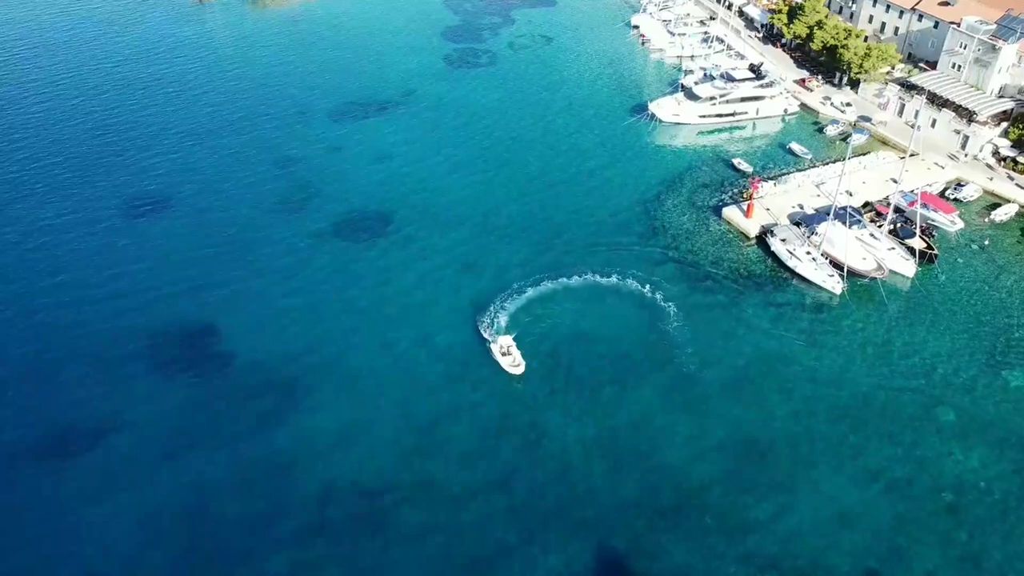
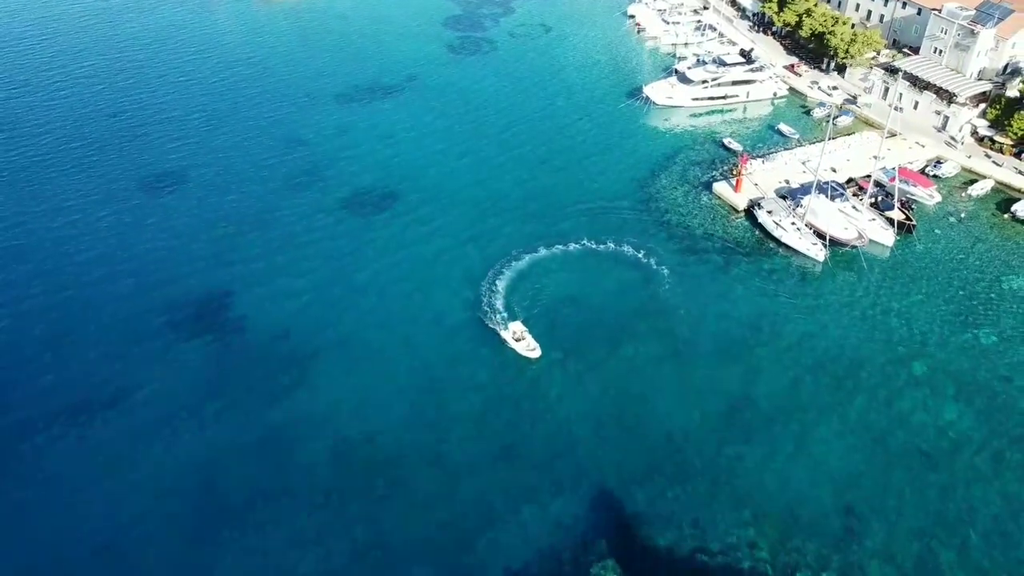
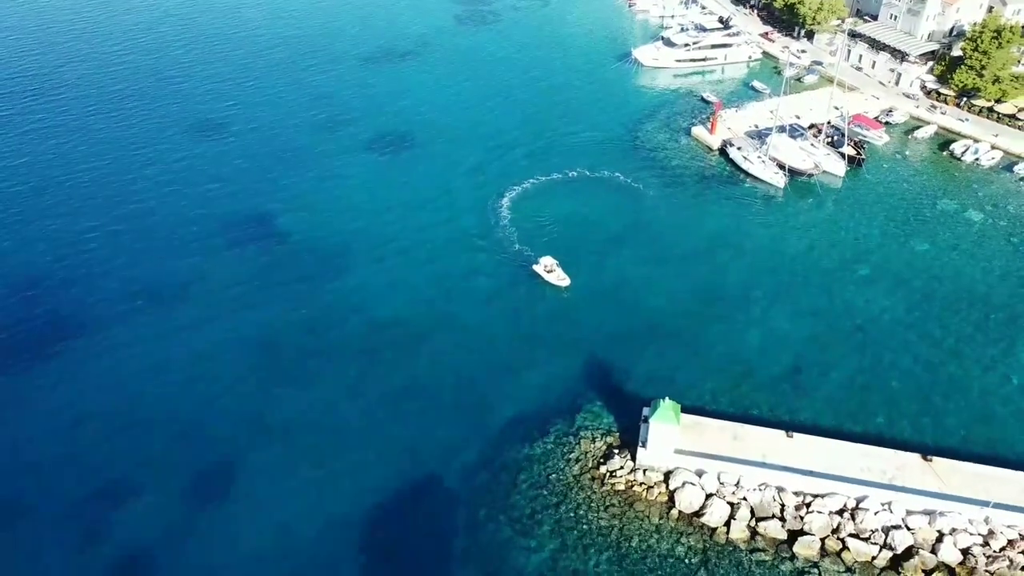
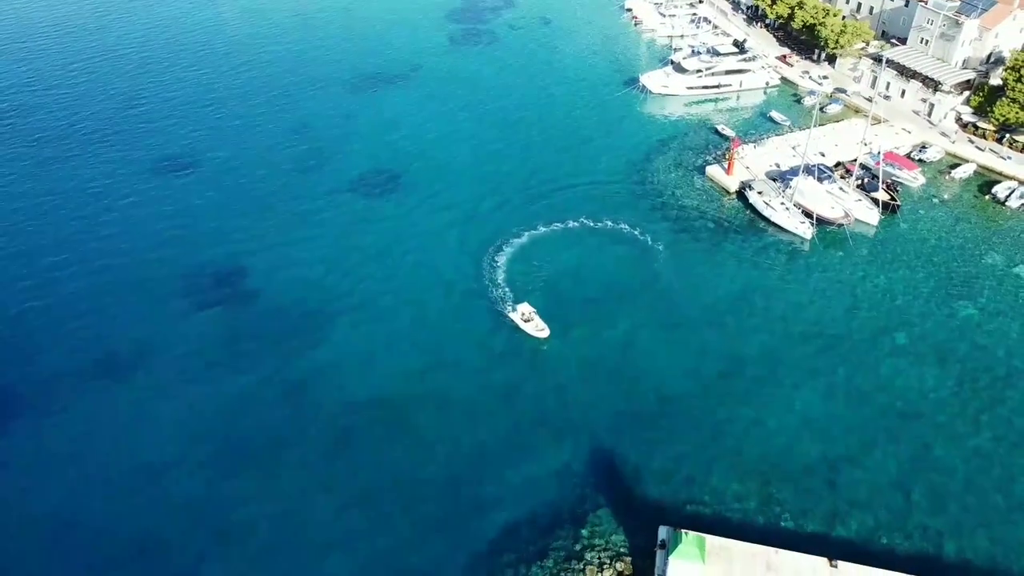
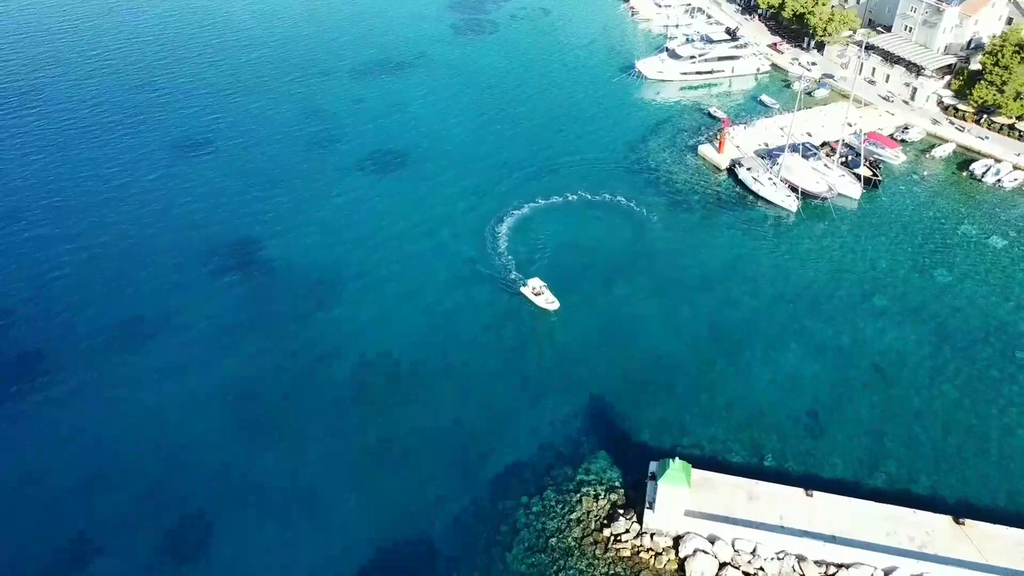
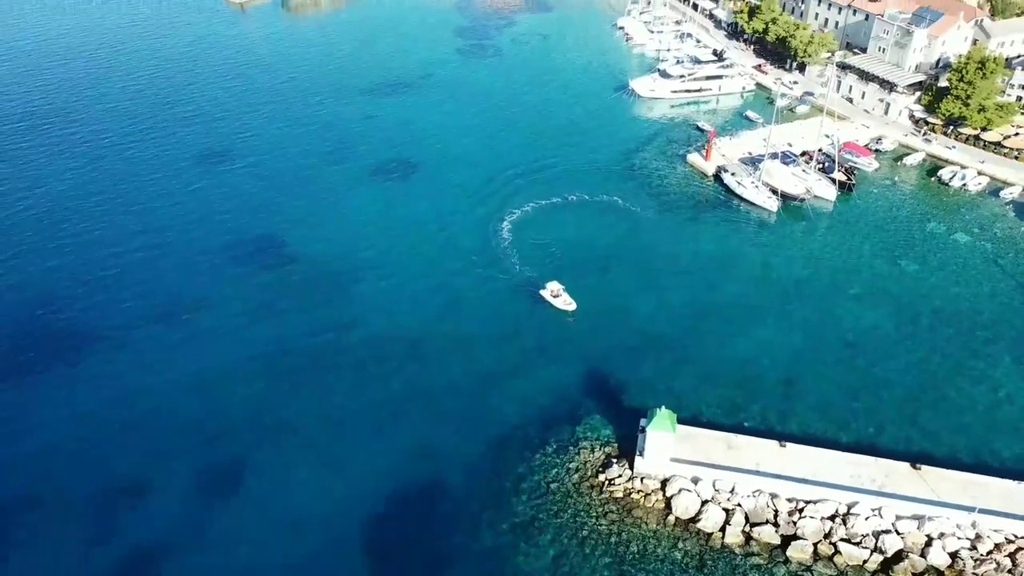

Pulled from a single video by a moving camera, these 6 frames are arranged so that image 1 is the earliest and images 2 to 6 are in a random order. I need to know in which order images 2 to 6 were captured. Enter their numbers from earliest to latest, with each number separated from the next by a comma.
2, 4, 5, 3, 6
